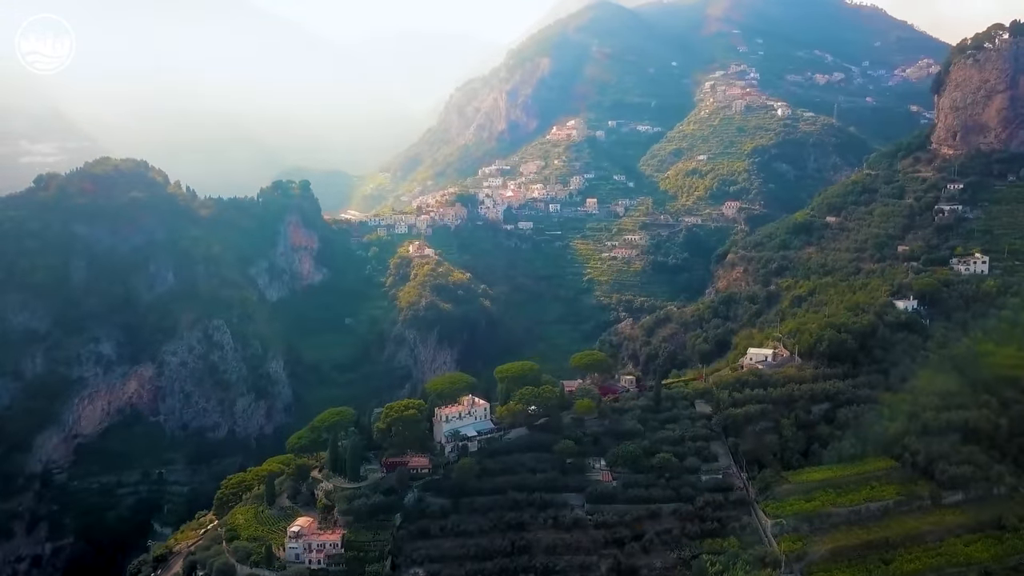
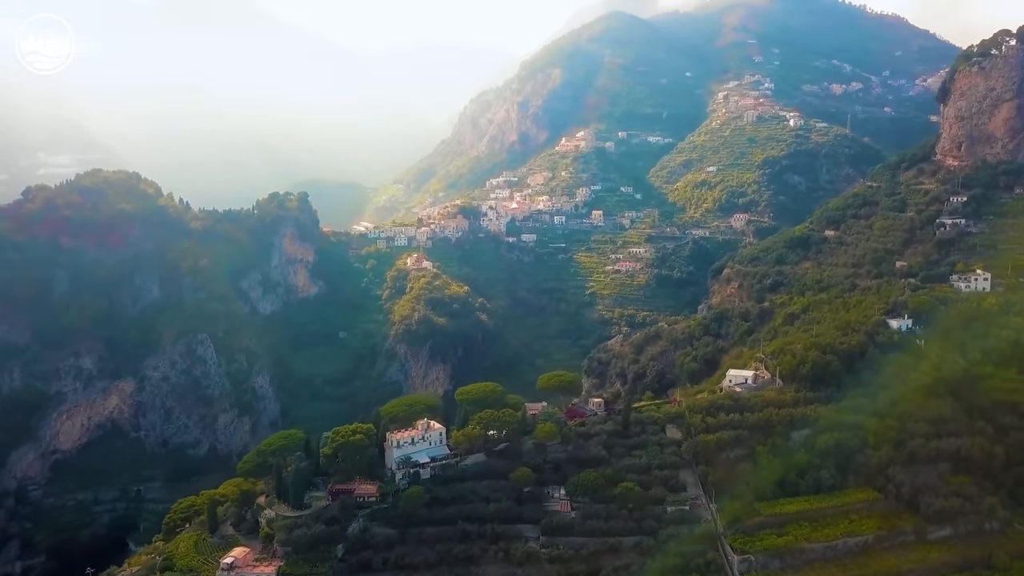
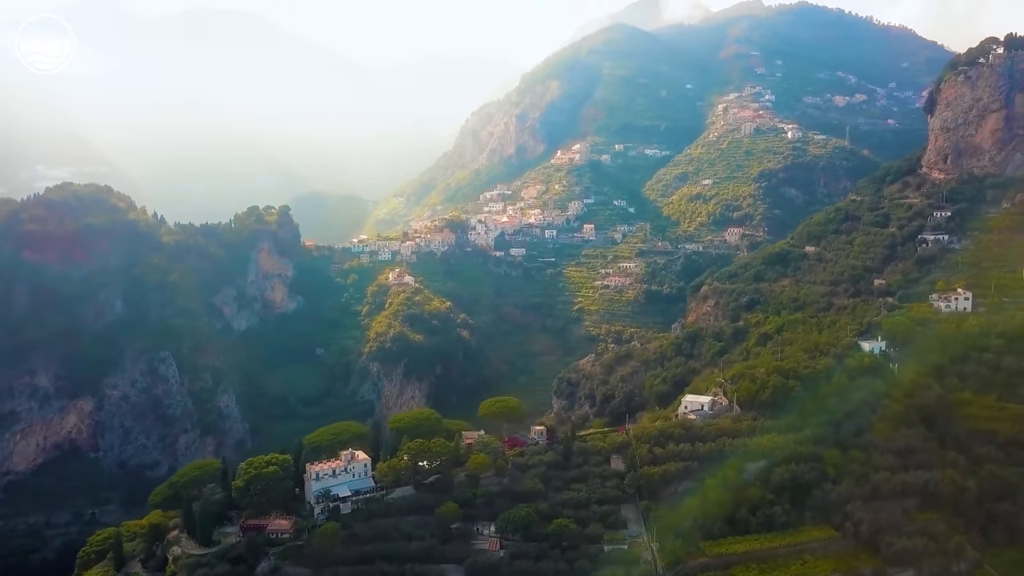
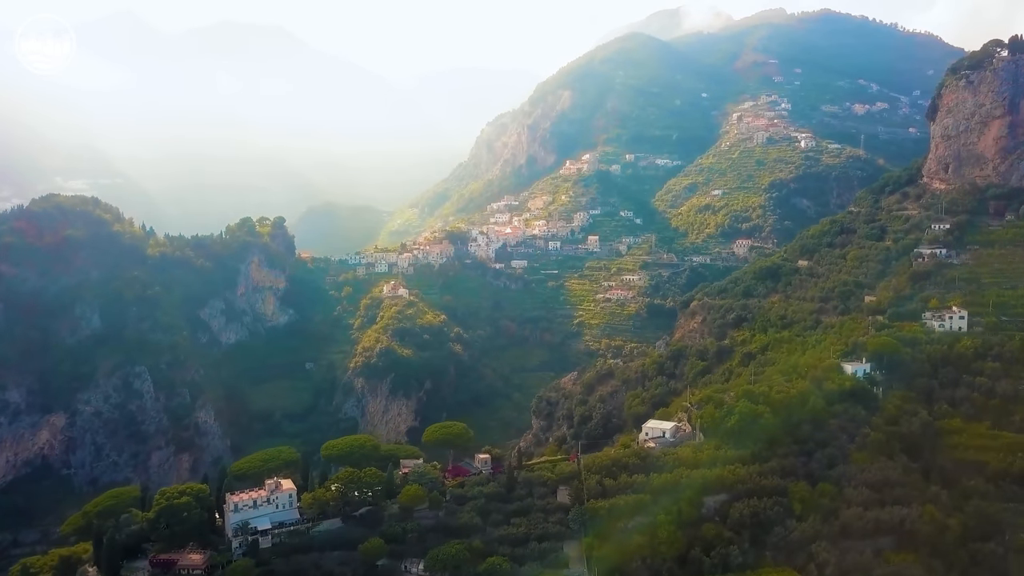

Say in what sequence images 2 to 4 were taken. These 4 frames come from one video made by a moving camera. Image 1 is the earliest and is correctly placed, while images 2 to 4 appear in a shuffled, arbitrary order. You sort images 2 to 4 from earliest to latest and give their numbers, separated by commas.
2, 3, 4
